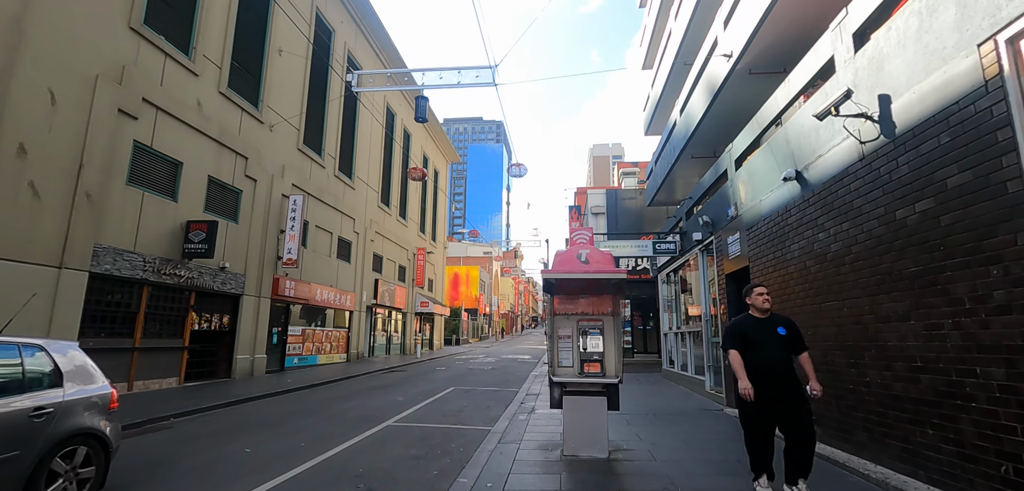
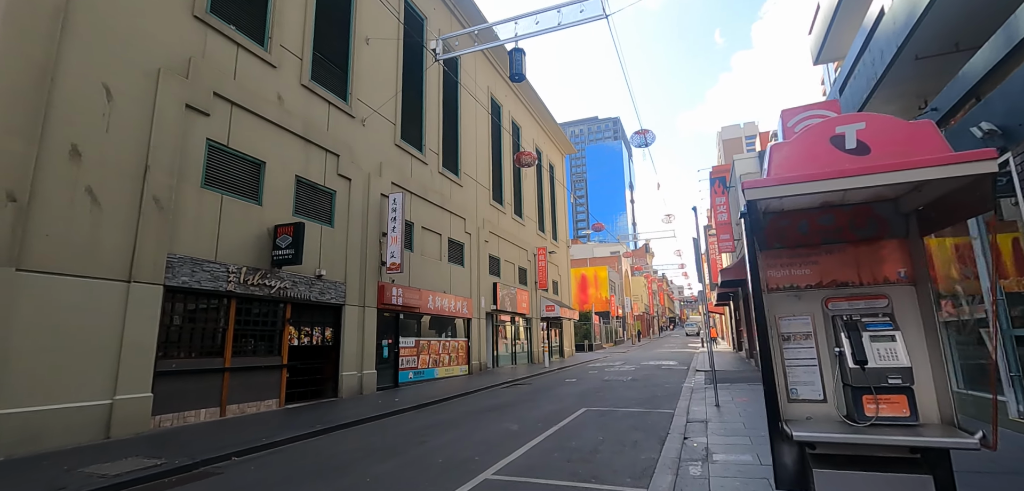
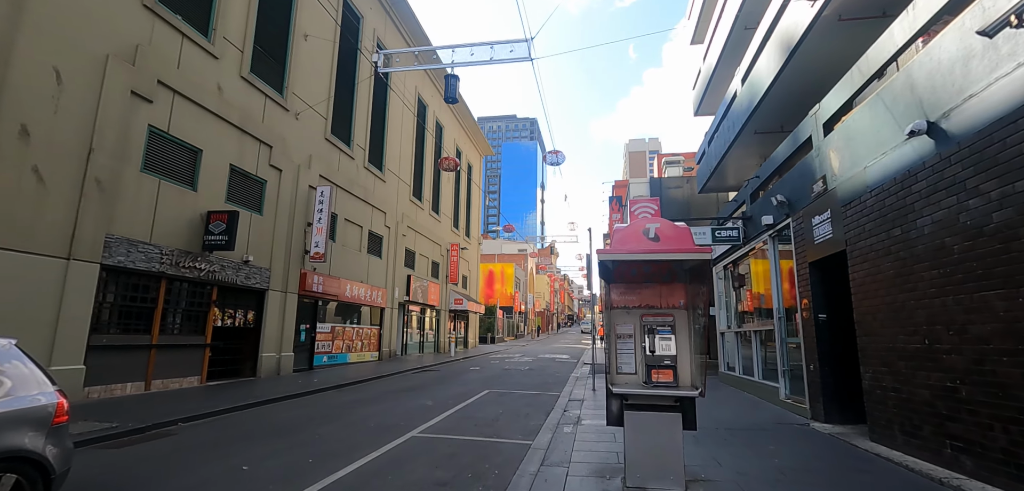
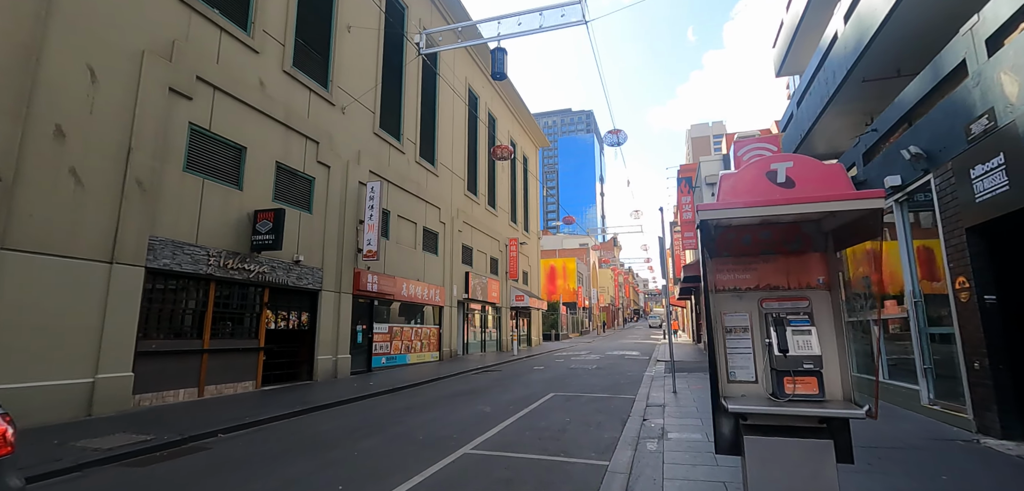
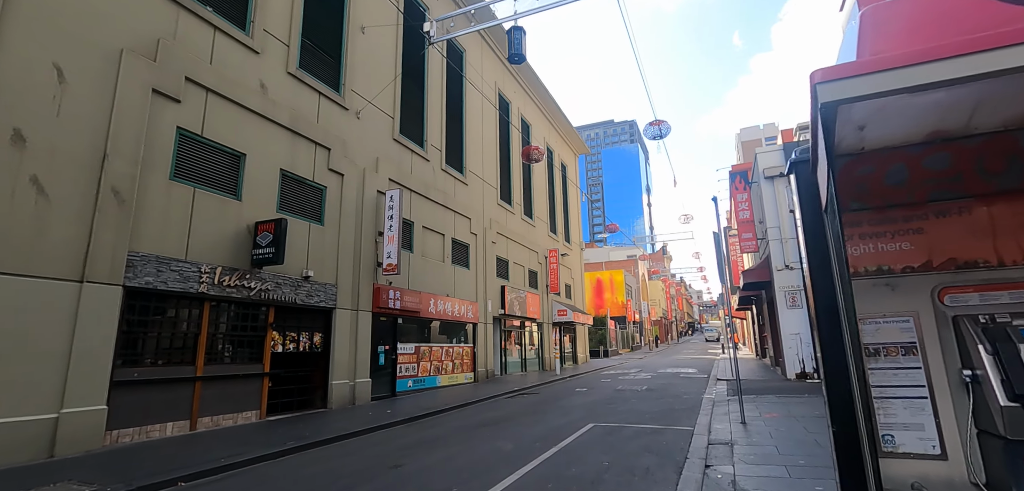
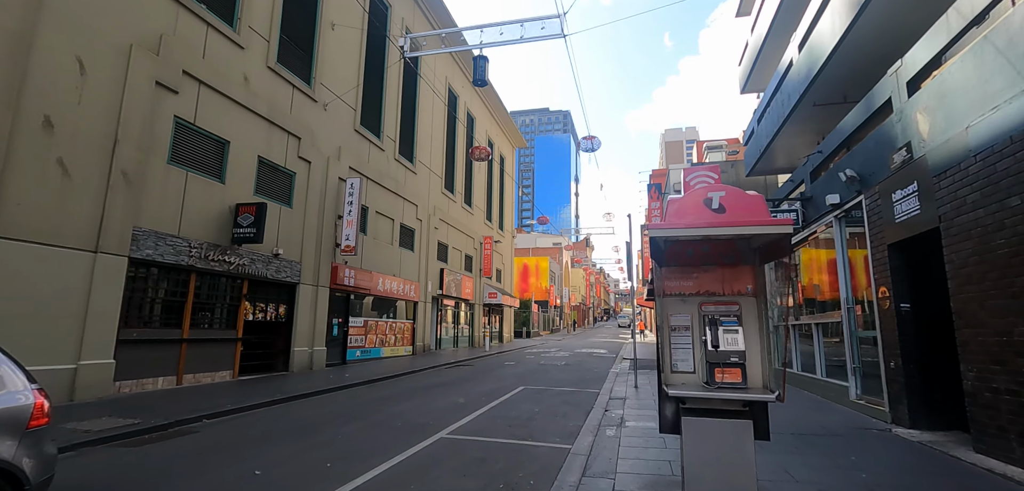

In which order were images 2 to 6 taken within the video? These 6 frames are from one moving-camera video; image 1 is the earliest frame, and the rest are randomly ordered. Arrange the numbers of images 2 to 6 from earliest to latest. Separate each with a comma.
3, 6, 4, 2, 5
